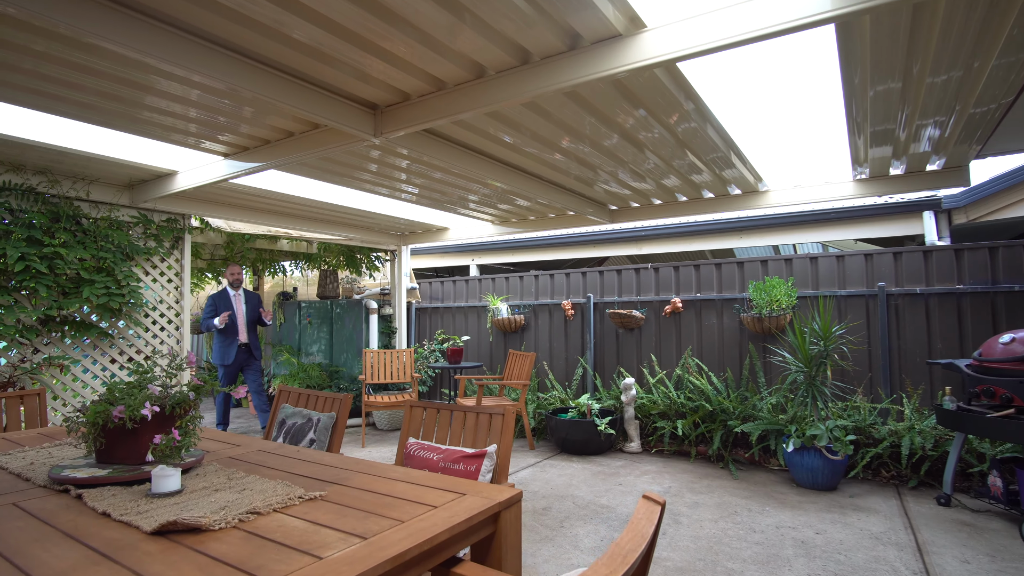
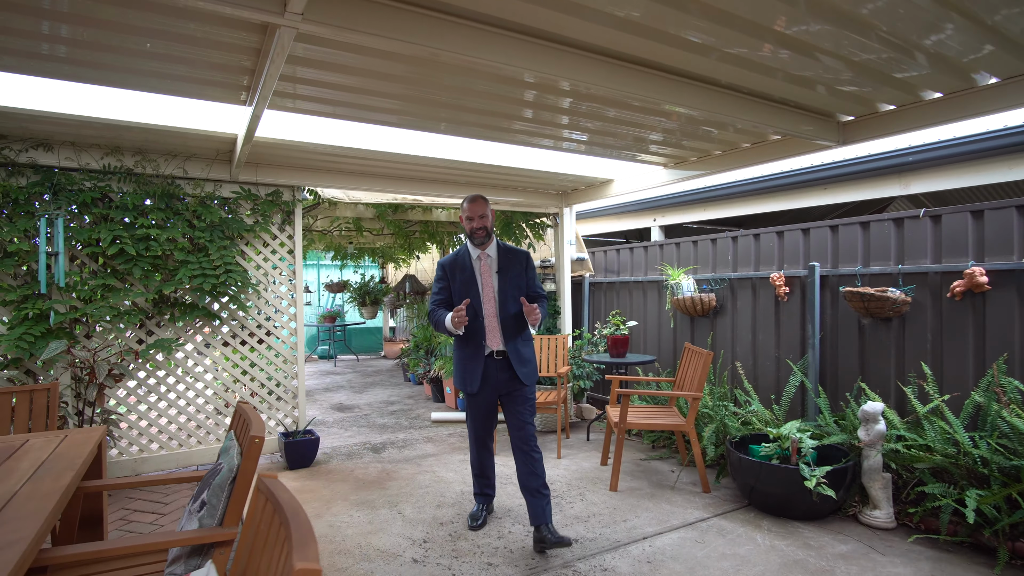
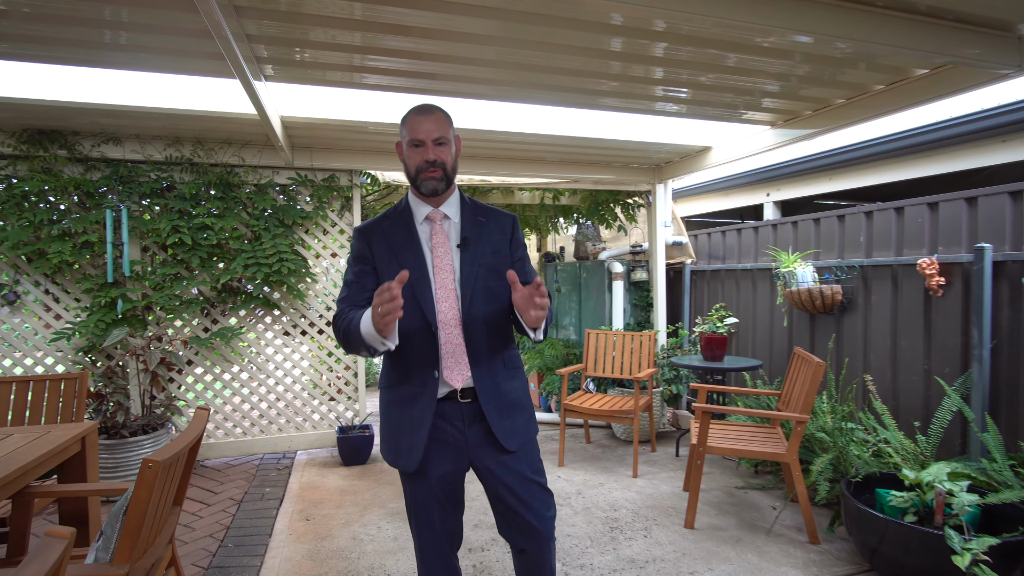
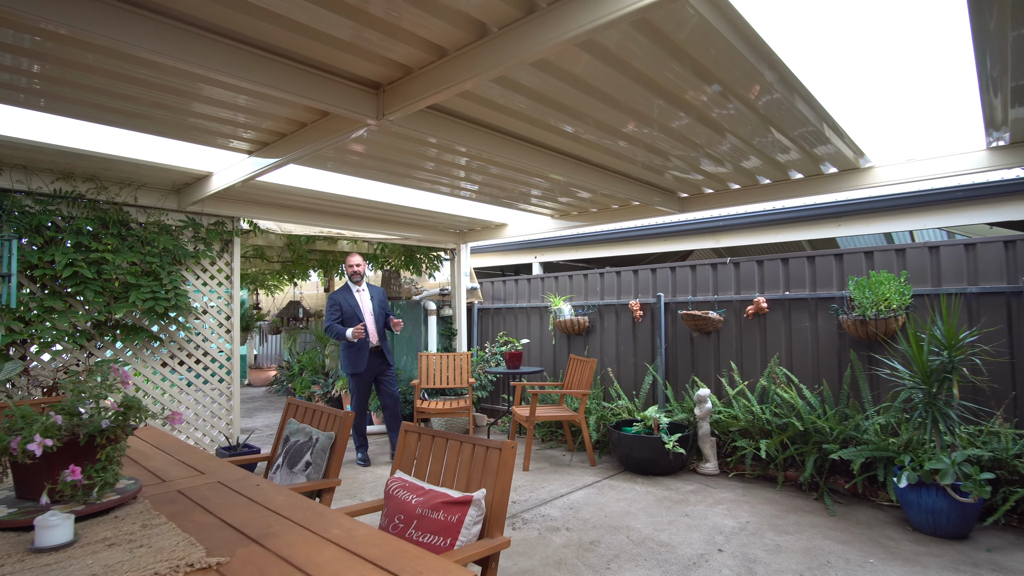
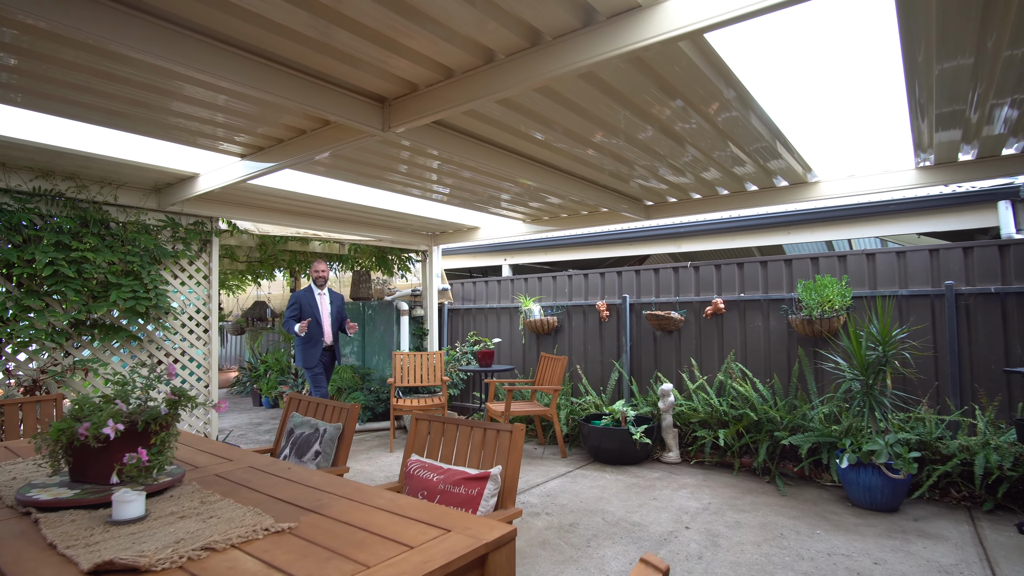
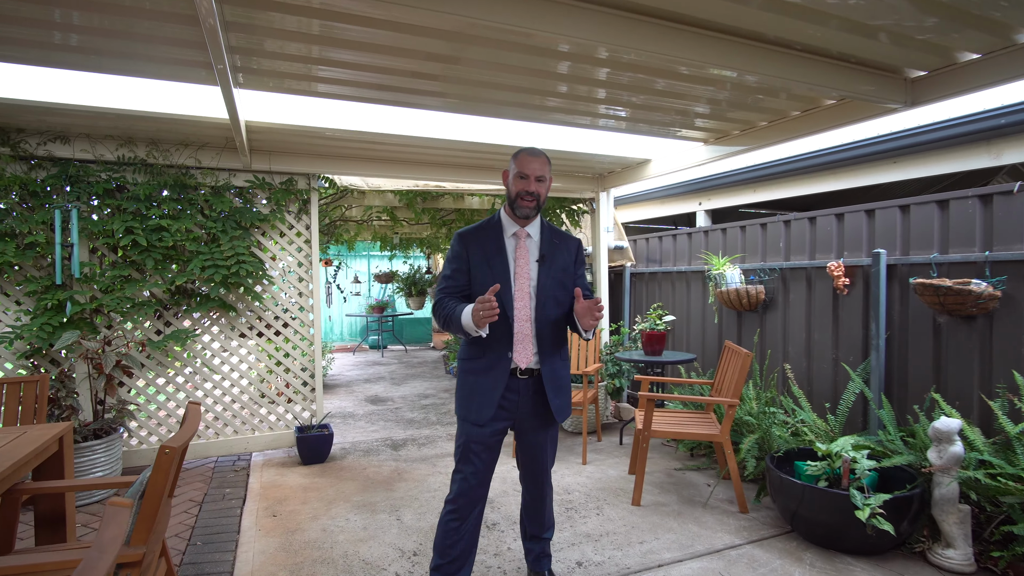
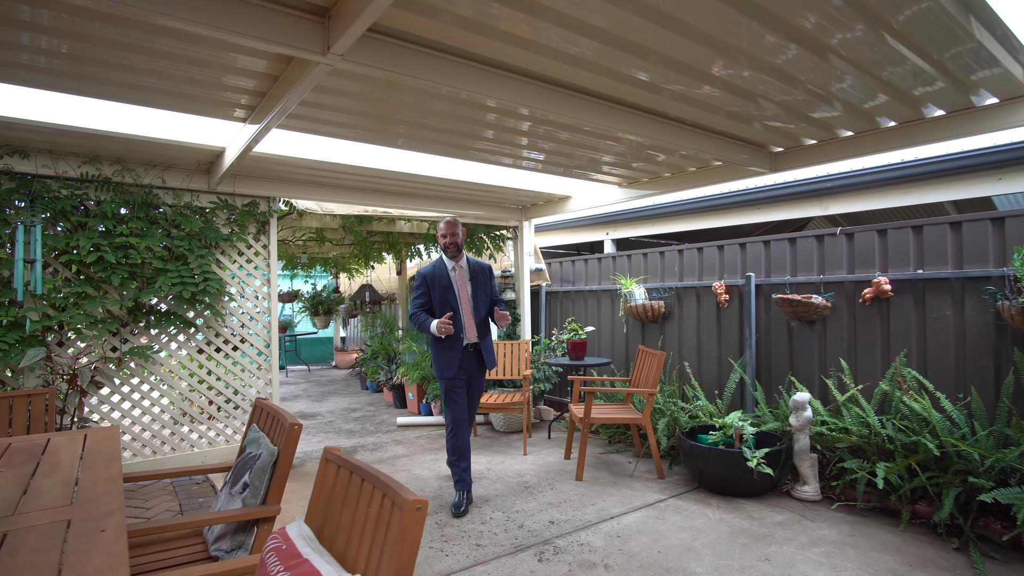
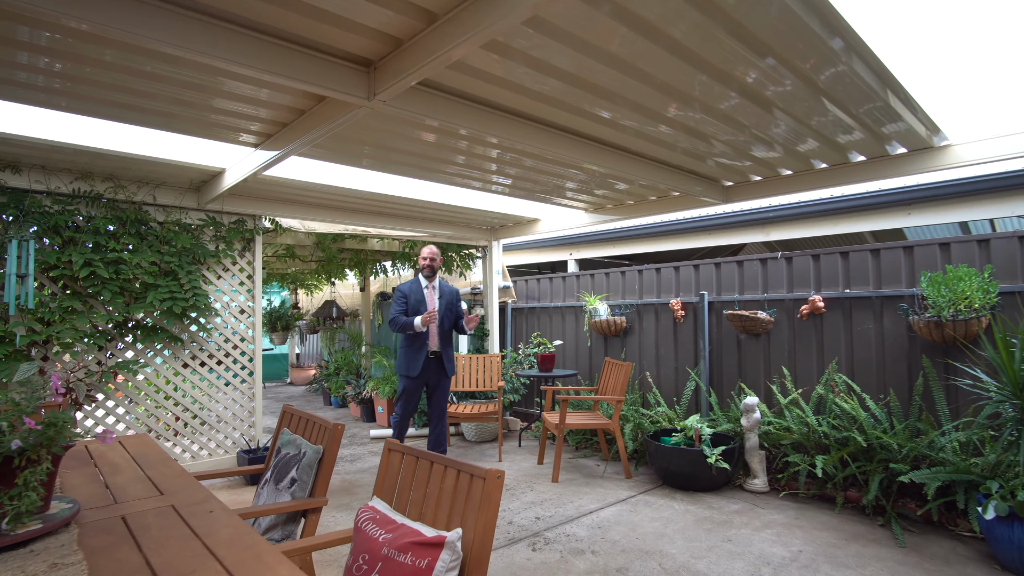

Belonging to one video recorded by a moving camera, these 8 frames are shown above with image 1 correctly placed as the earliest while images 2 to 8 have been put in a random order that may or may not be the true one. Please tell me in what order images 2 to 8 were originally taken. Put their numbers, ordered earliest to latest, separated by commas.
5, 4, 8, 7, 2, 6, 3
